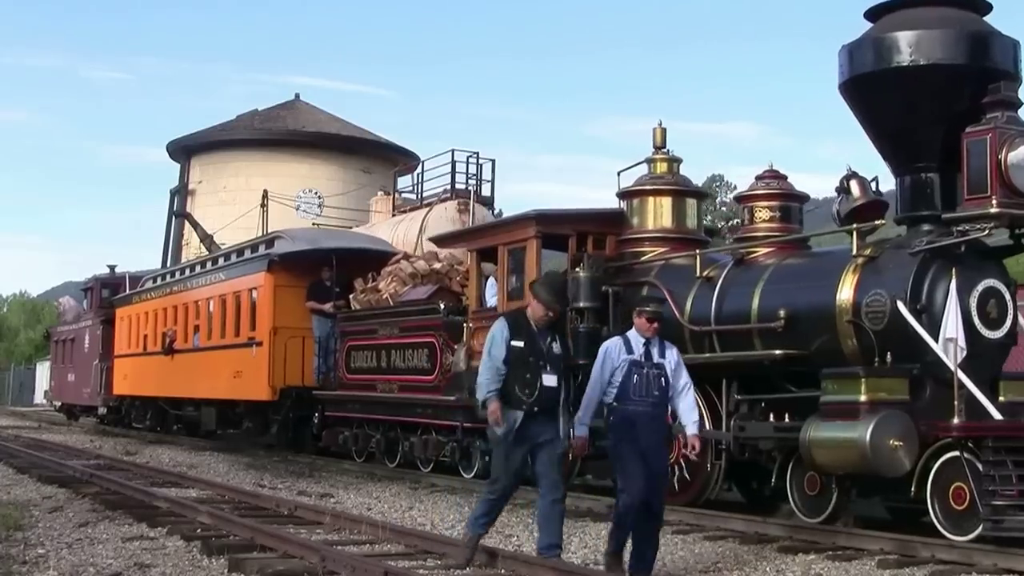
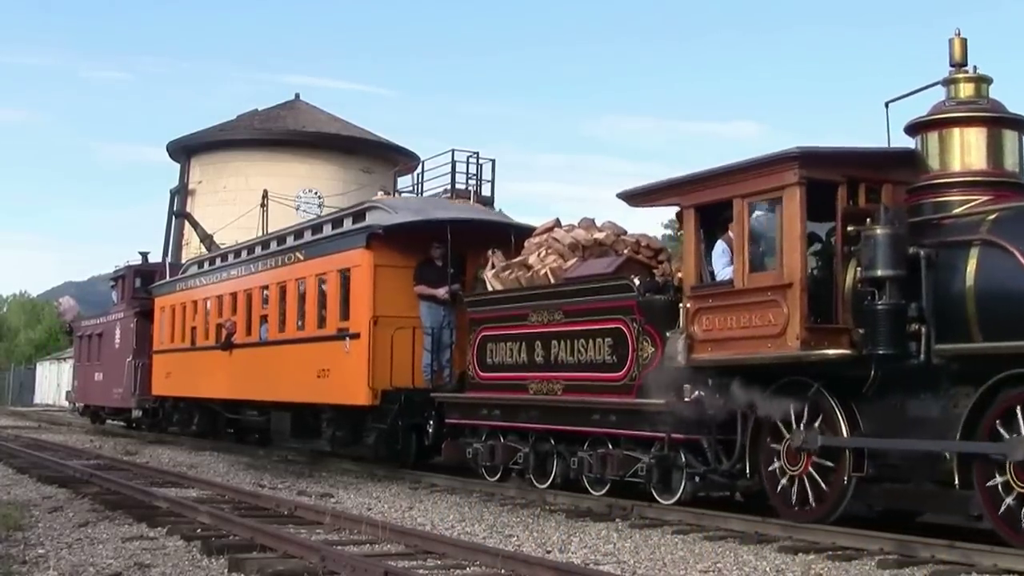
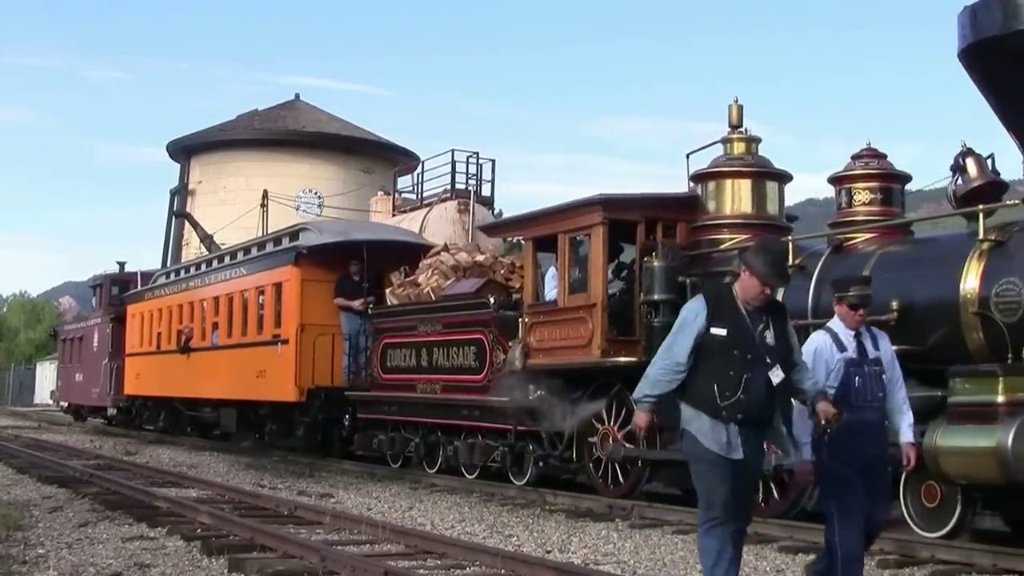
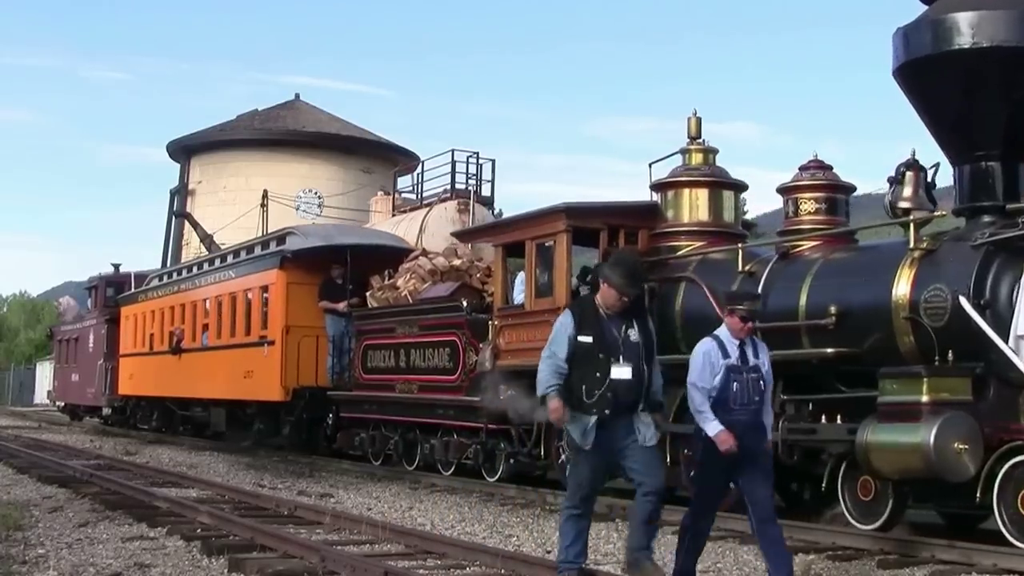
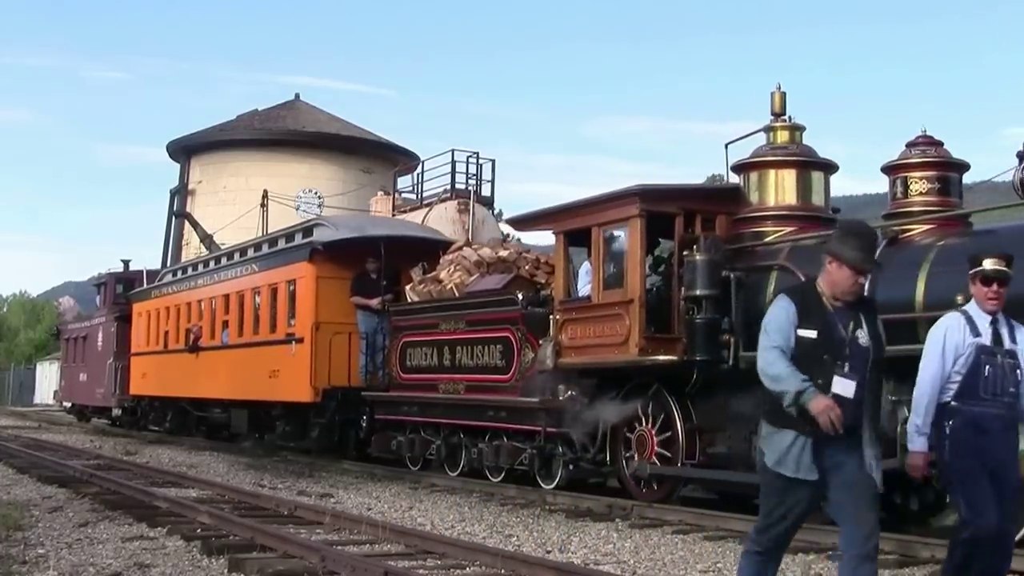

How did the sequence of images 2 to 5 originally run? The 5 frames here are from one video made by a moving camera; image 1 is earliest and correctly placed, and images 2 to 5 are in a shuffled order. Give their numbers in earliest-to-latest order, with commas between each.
4, 3, 5, 2
